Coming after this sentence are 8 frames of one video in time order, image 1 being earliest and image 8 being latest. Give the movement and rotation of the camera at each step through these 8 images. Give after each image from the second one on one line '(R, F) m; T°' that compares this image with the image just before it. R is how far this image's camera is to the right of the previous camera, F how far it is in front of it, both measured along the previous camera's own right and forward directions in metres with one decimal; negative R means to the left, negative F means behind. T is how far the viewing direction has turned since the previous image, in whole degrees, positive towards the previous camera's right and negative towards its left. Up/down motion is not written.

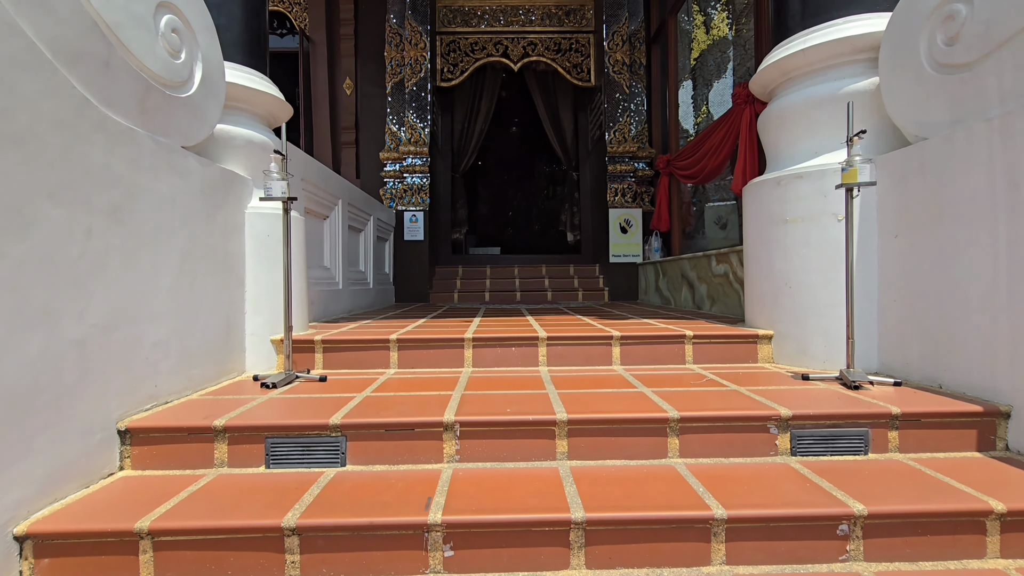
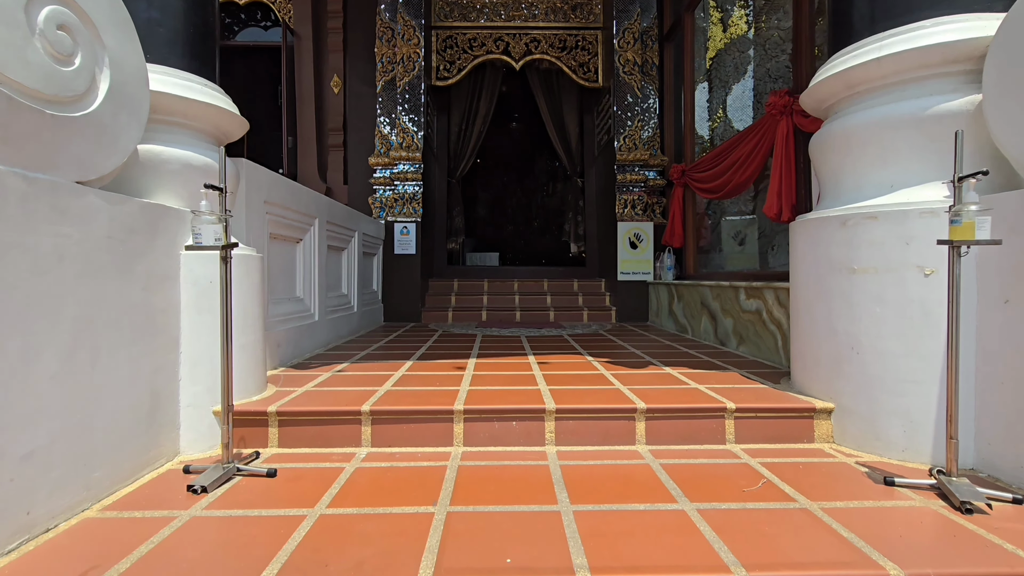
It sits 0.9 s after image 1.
(0.0, +0.4) m; 0°
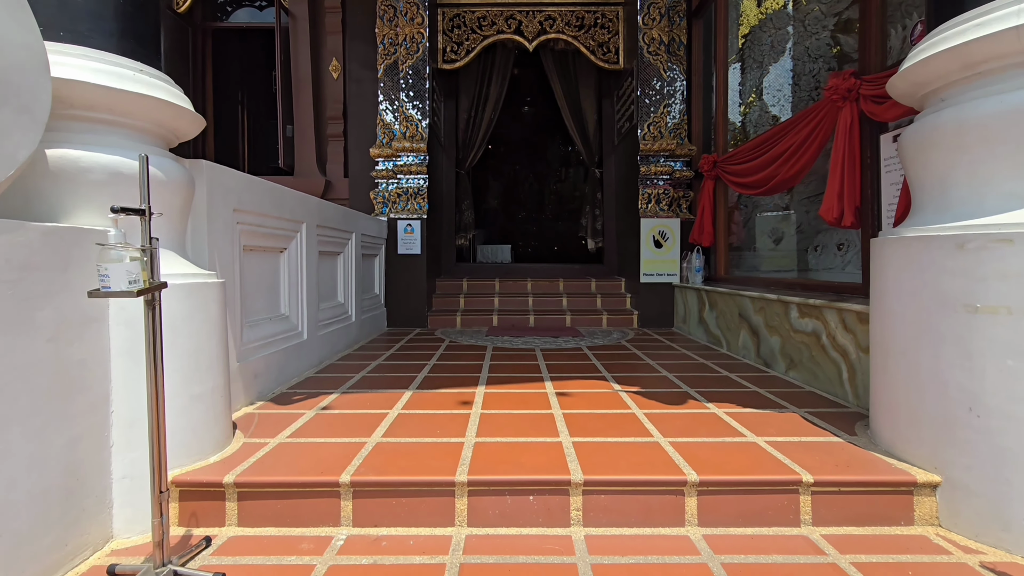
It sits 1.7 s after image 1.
(0.0, +0.4) m; -1°
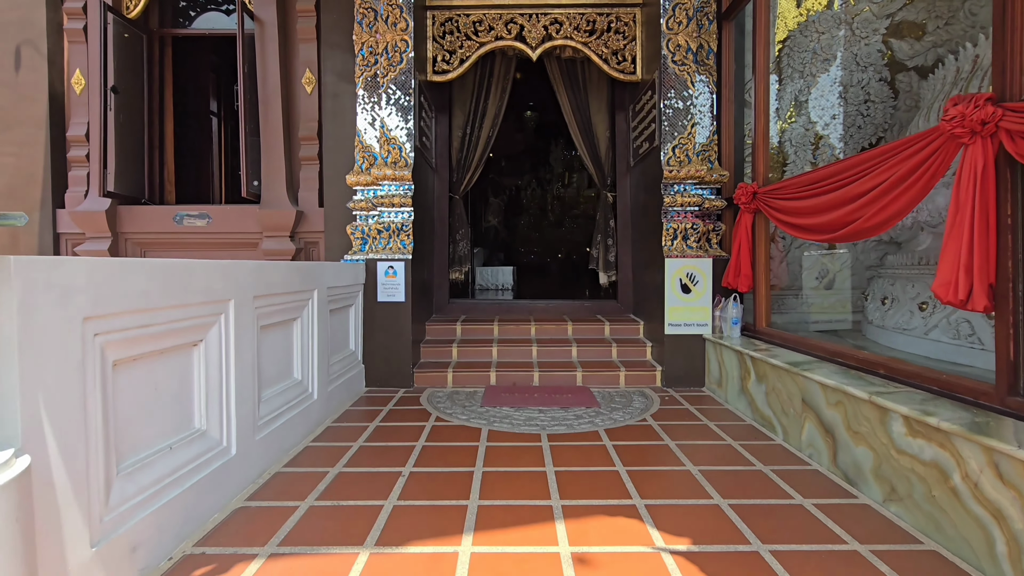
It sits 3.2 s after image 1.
(0.0, +0.6) m; 0°
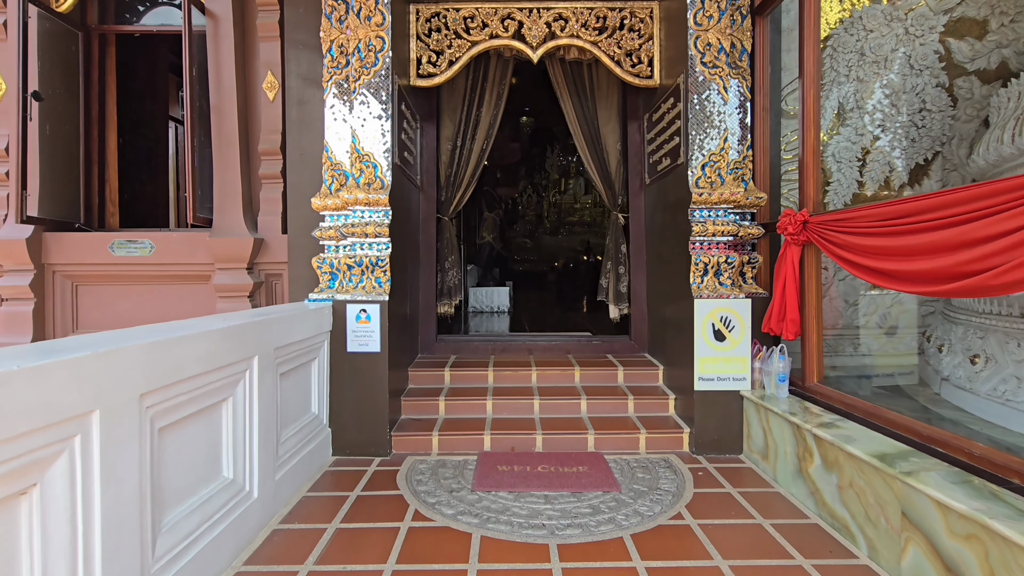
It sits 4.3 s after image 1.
(0.0, +0.6) m; 0°
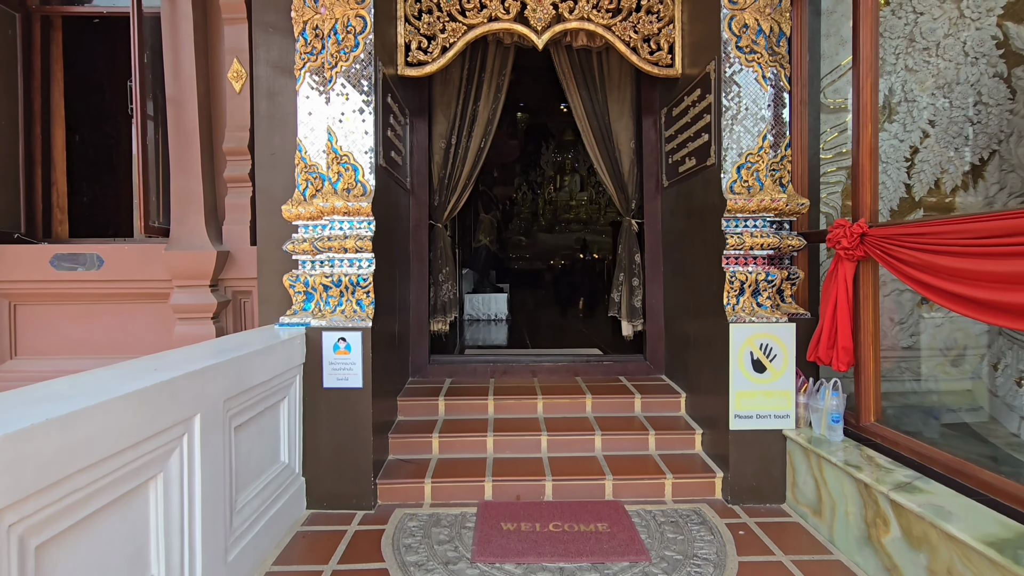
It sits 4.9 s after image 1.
(-0.1, +0.4) m; +1°
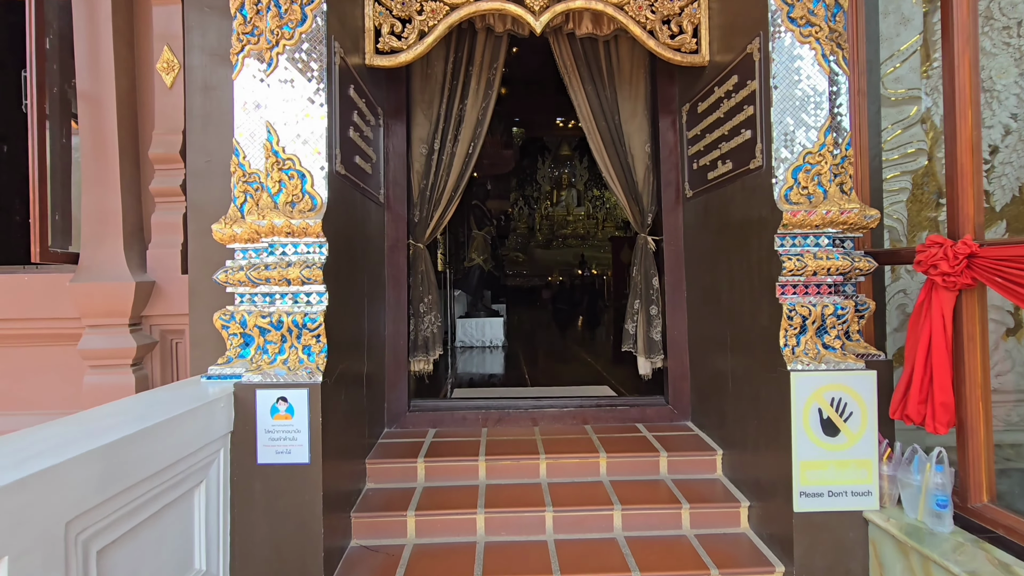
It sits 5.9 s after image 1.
(0.0, +0.6) m; 0°
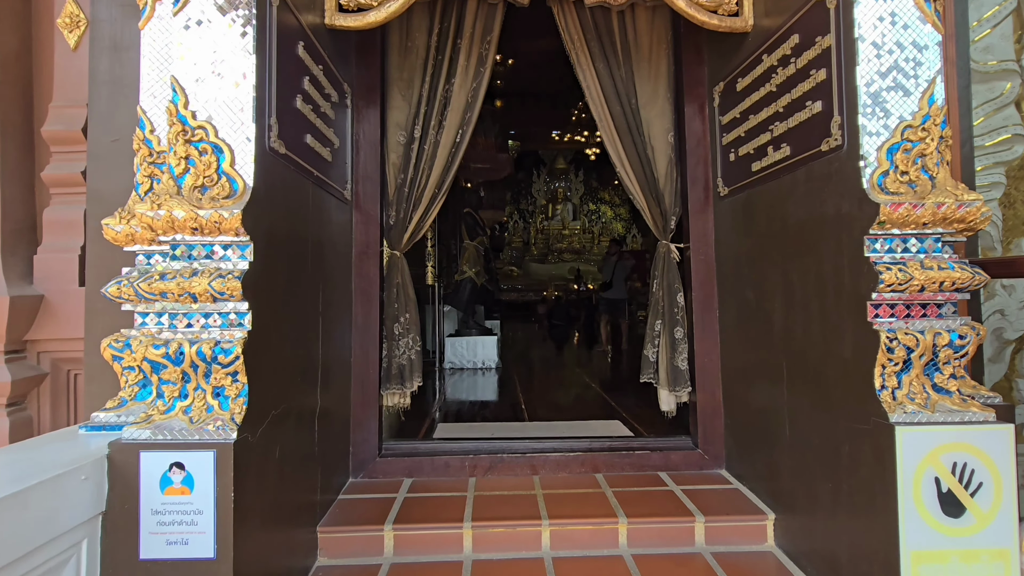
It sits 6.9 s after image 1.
(0.0, +0.5) m; +1°
